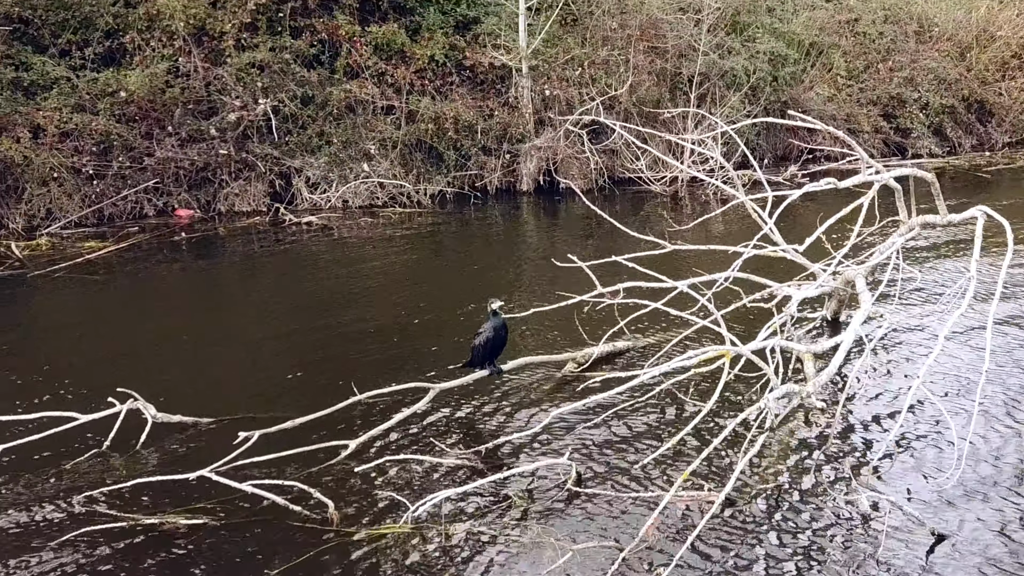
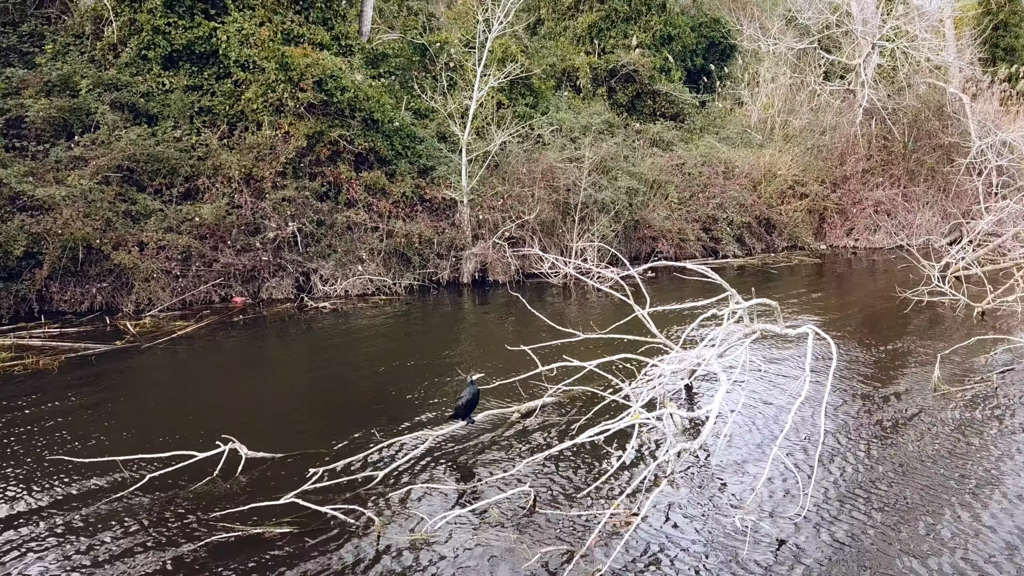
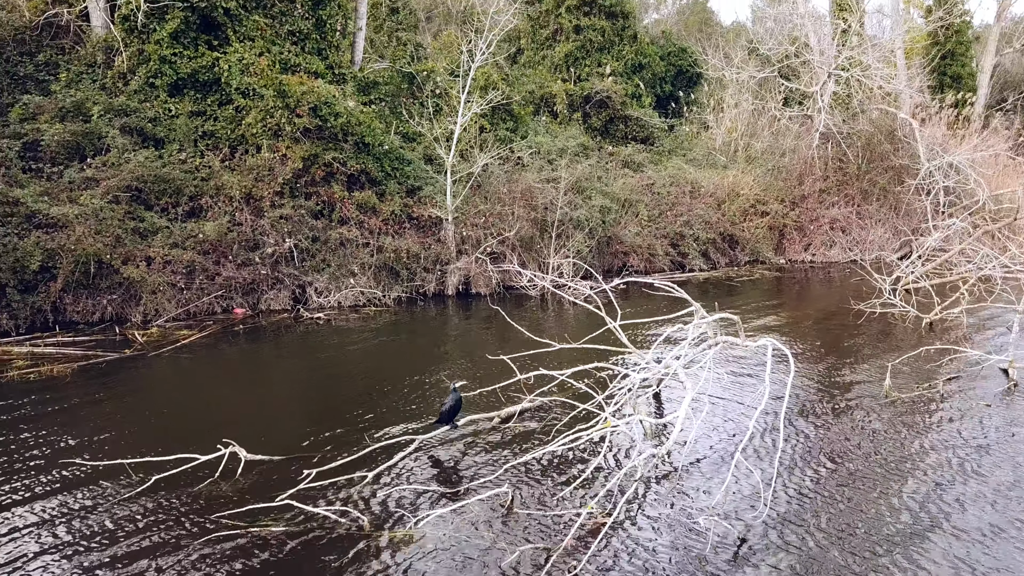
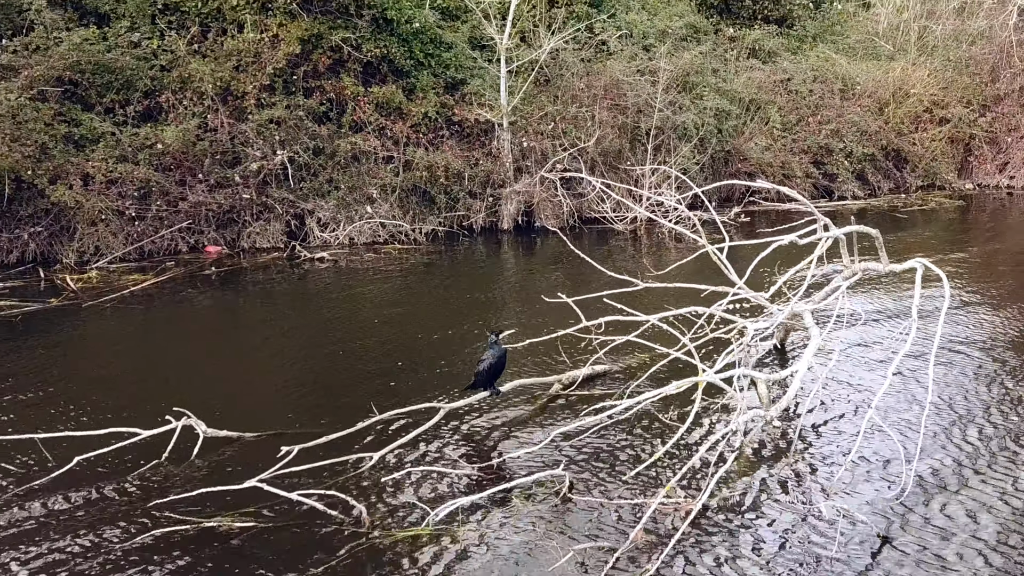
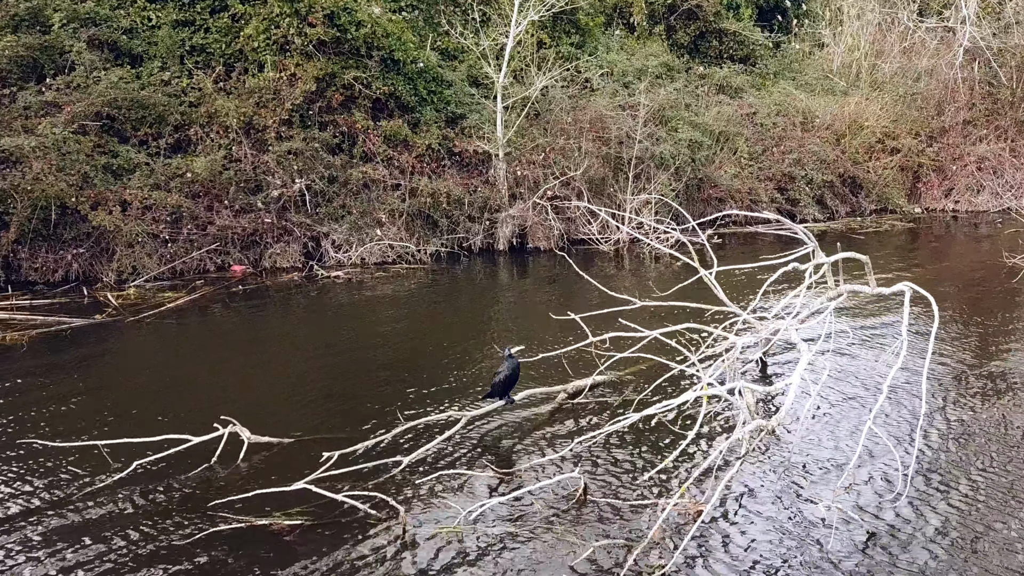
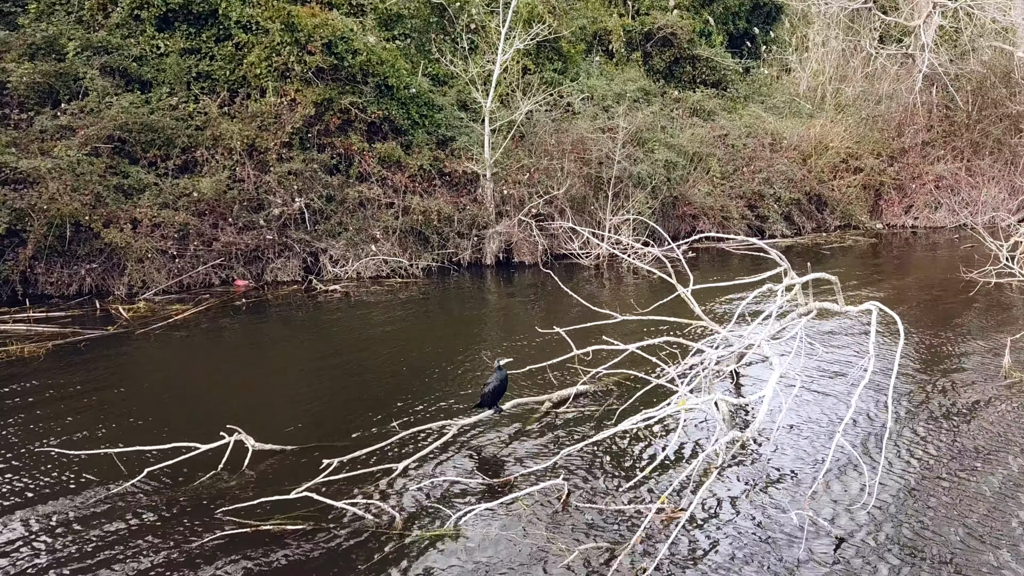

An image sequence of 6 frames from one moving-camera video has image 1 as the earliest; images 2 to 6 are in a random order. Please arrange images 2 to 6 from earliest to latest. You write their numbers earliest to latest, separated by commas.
4, 5, 6, 2, 3
